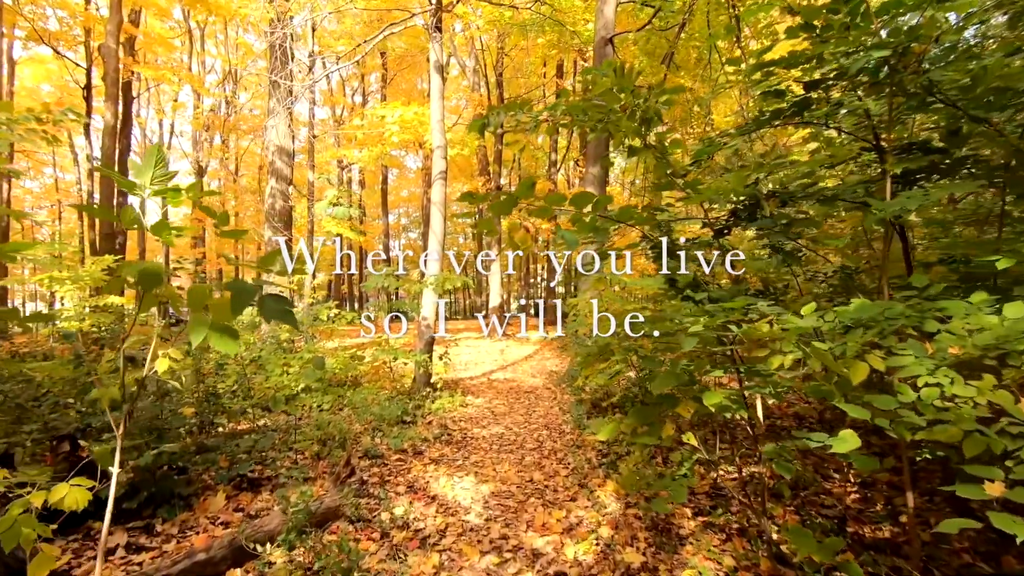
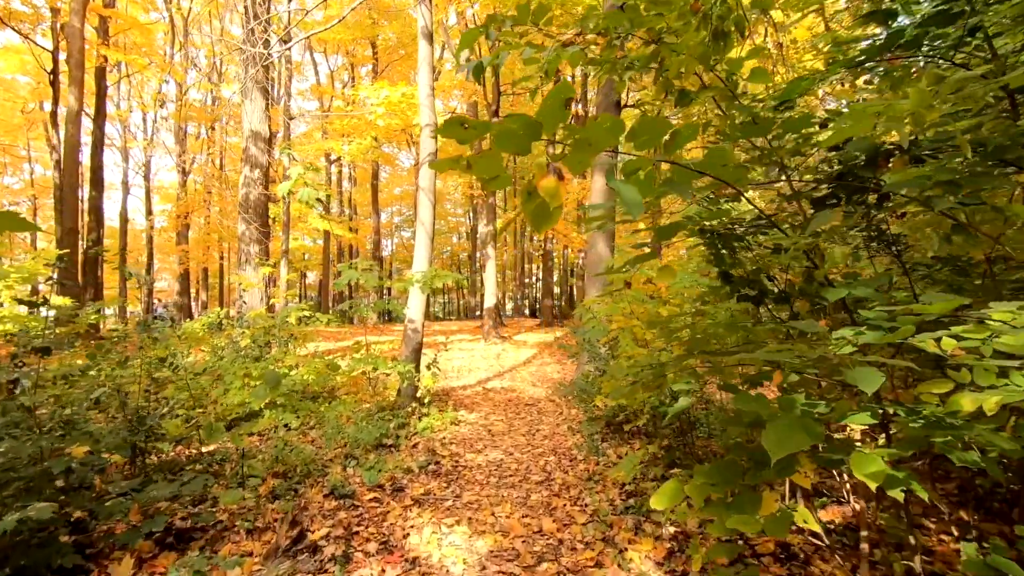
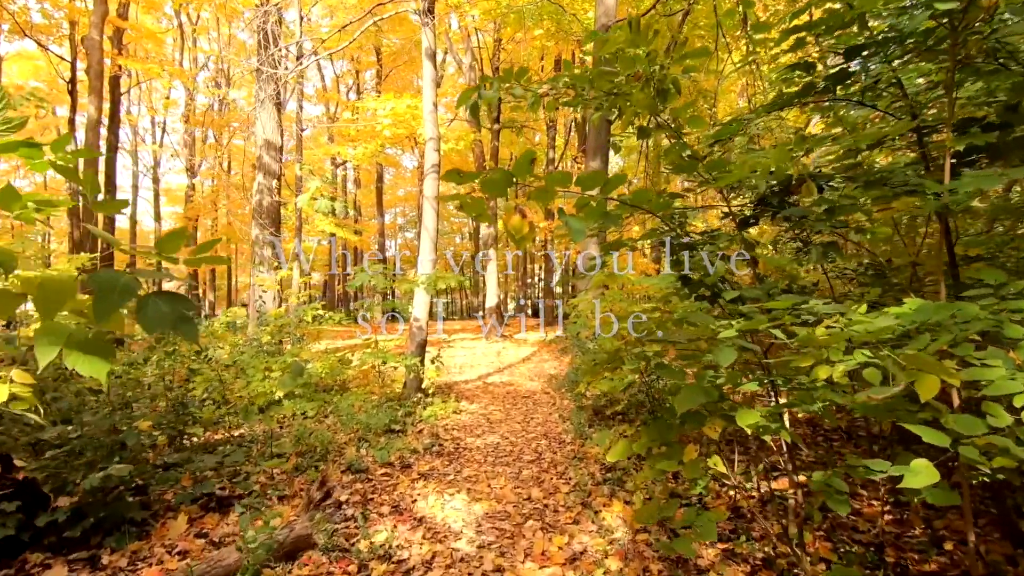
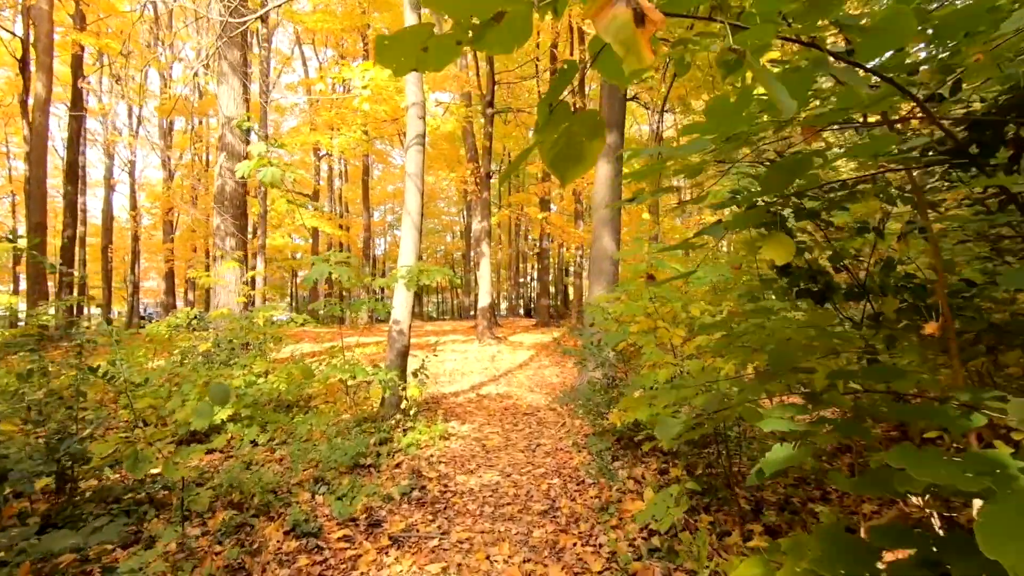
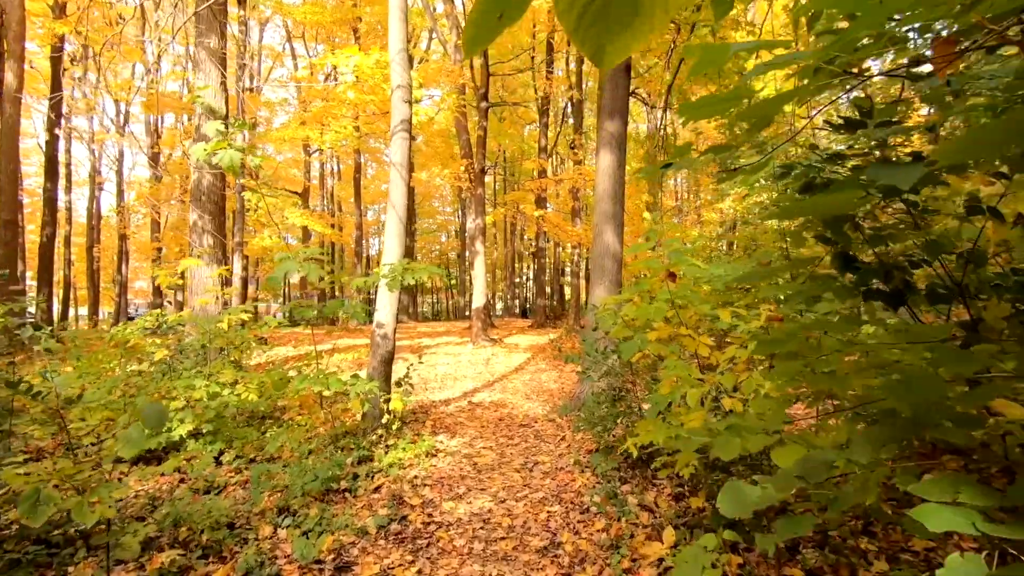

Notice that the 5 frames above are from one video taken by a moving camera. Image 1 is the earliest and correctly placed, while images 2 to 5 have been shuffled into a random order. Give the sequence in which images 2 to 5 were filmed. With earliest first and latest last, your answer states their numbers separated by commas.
3, 2, 4, 5
